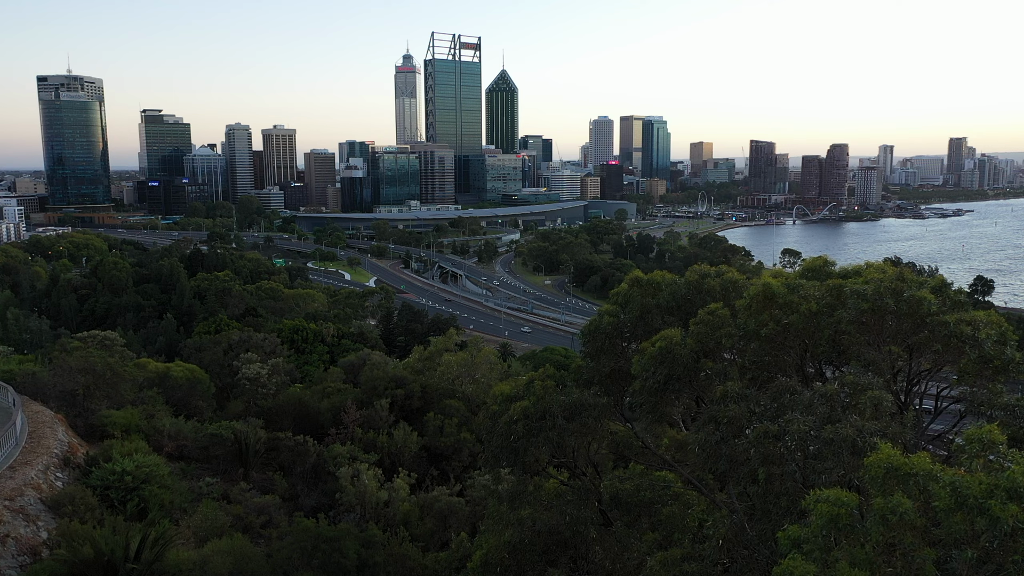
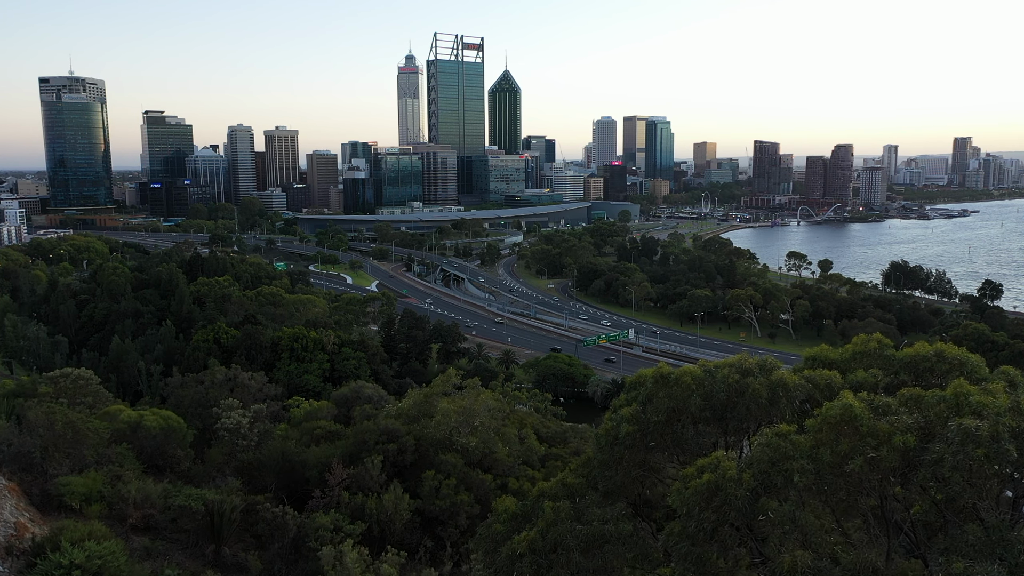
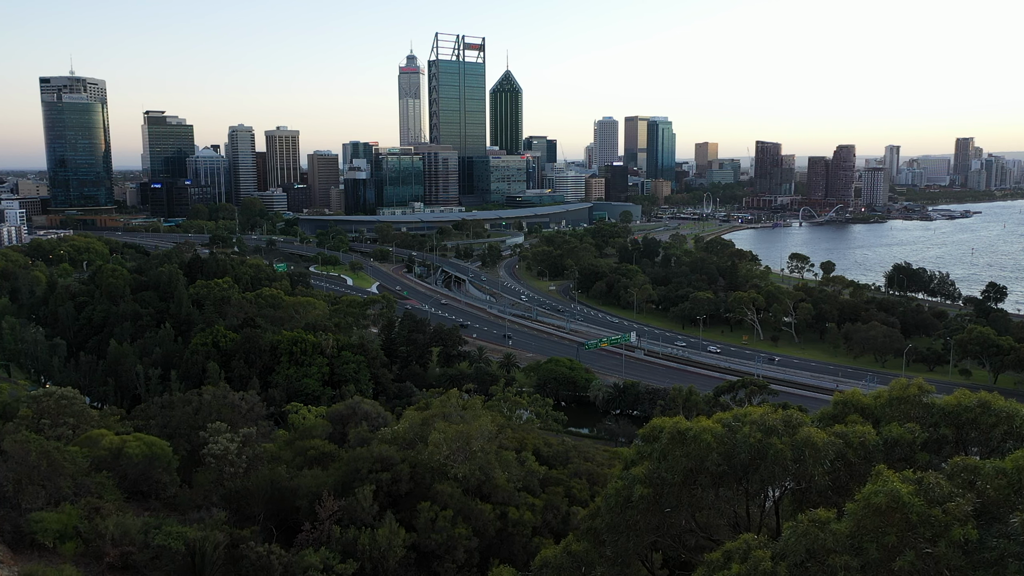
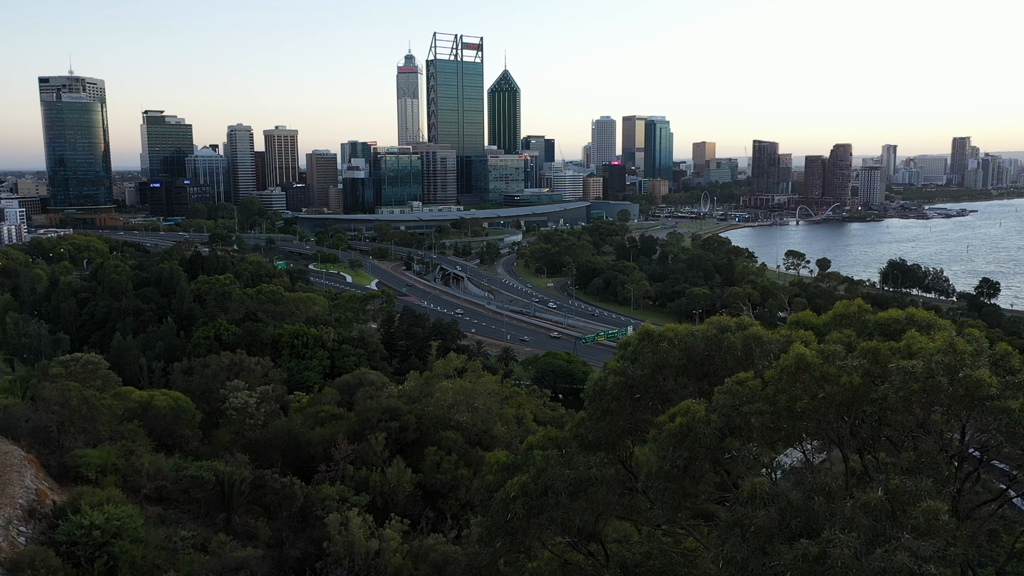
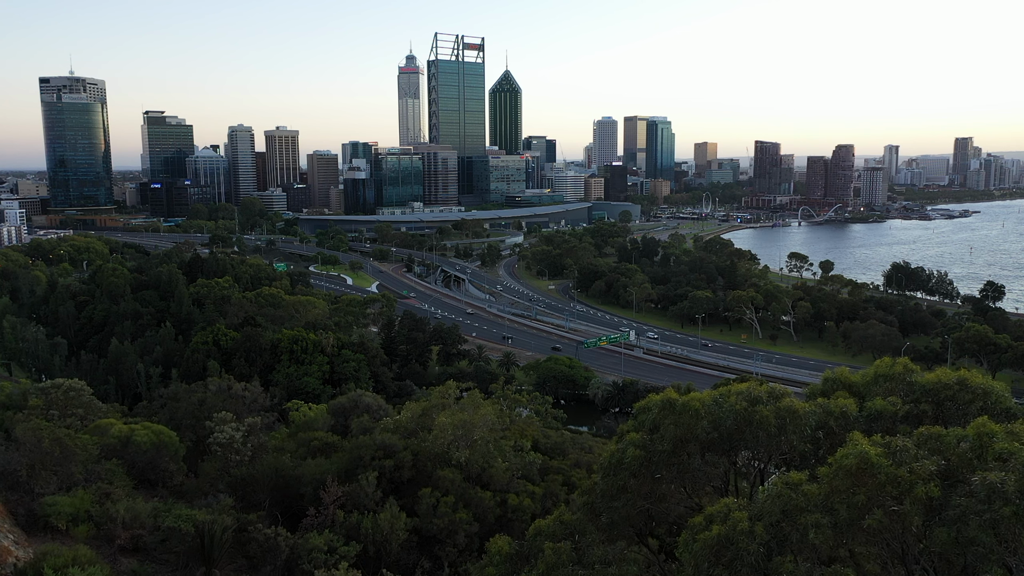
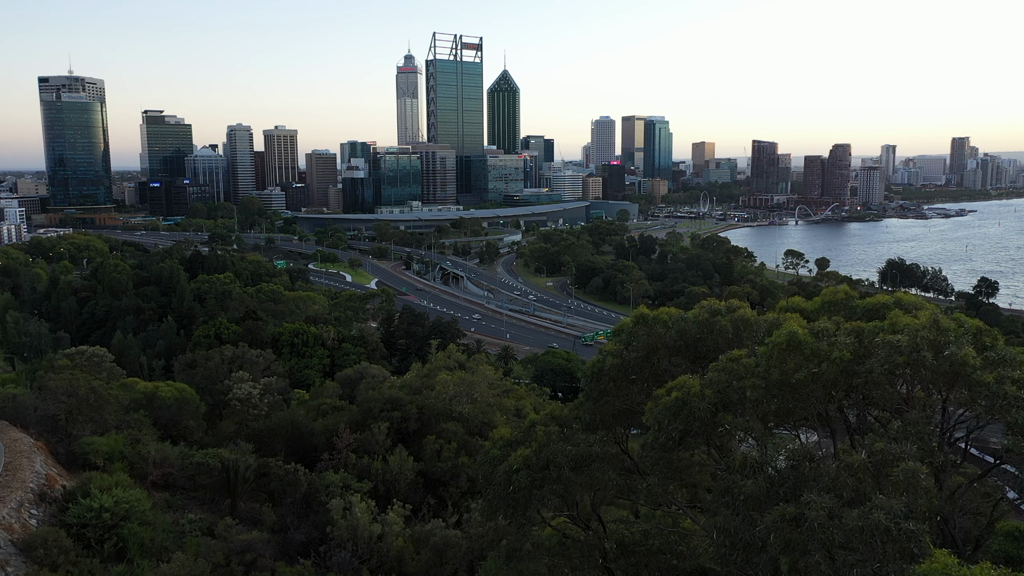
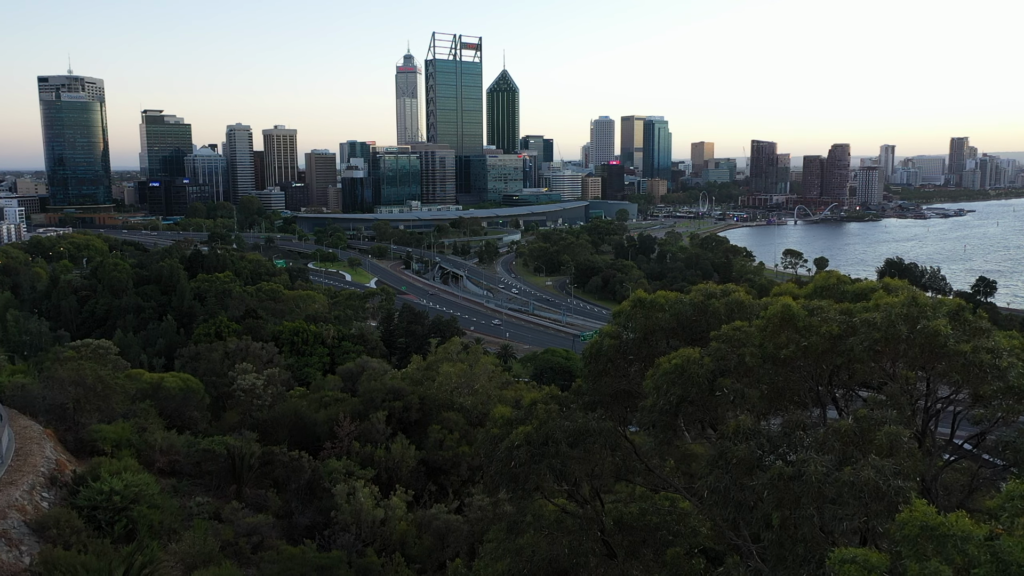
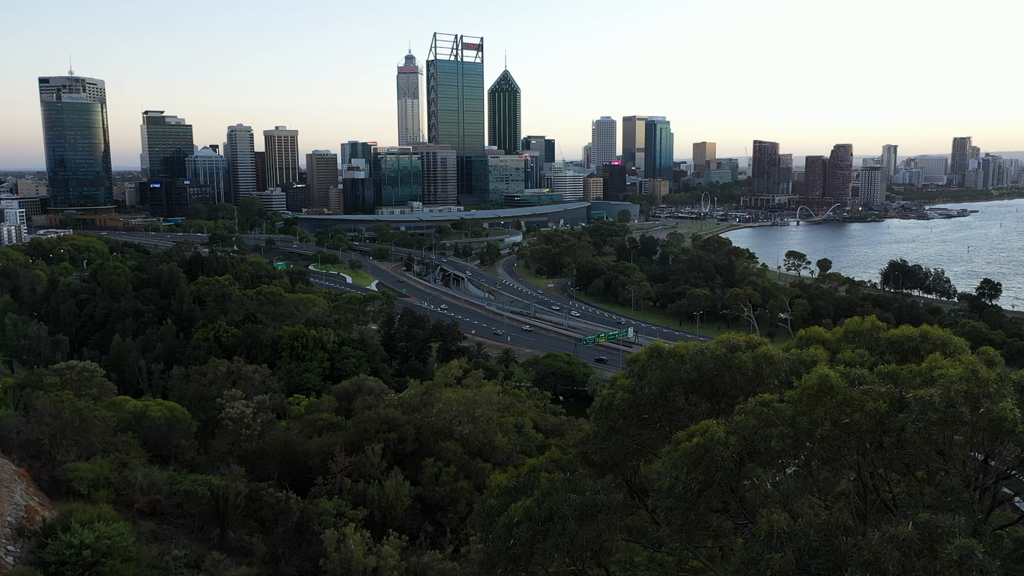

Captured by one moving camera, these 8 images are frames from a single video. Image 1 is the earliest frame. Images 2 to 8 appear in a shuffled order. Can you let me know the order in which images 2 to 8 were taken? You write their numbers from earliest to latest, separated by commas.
7, 6, 4, 8, 2, 5, 3
